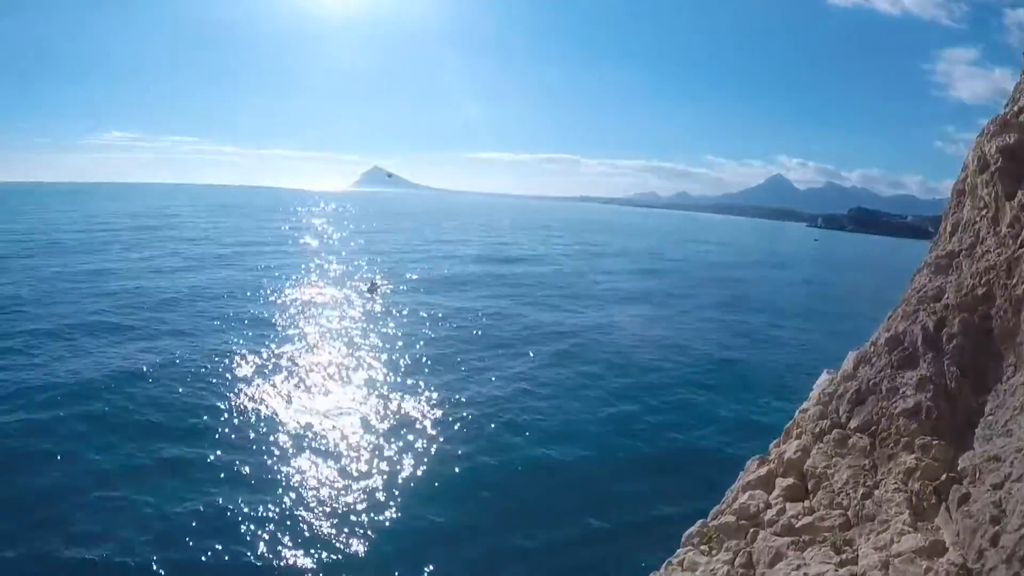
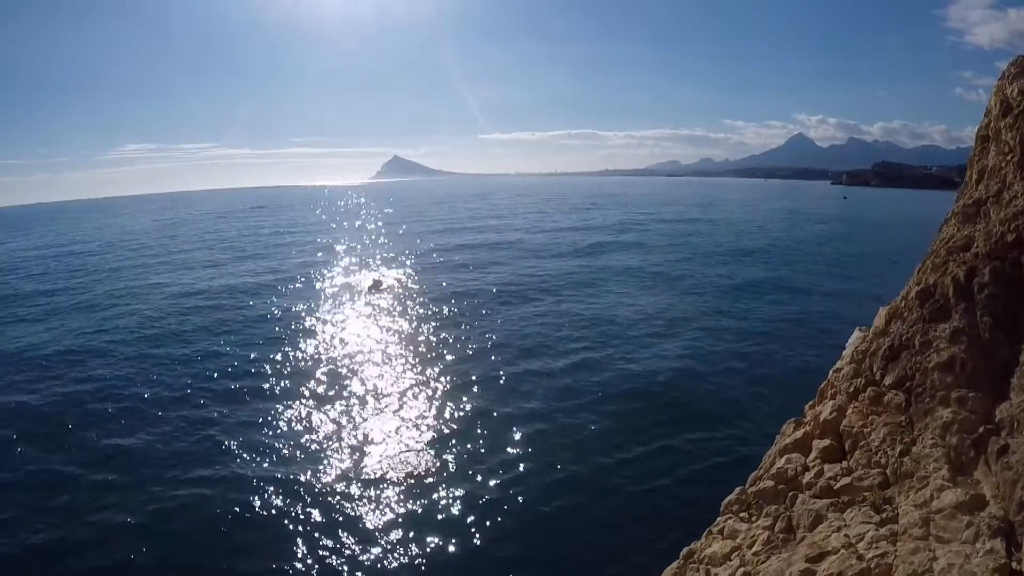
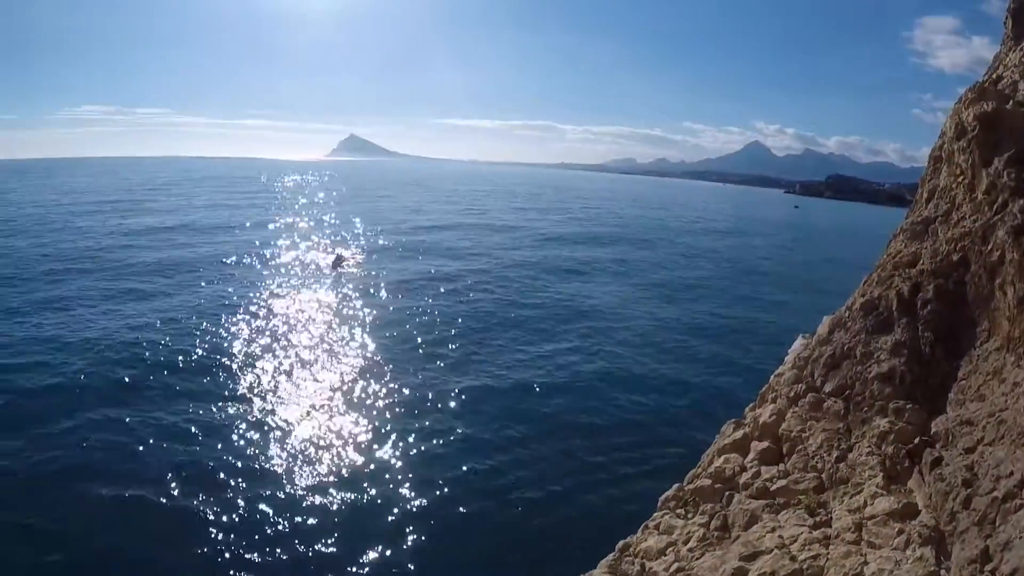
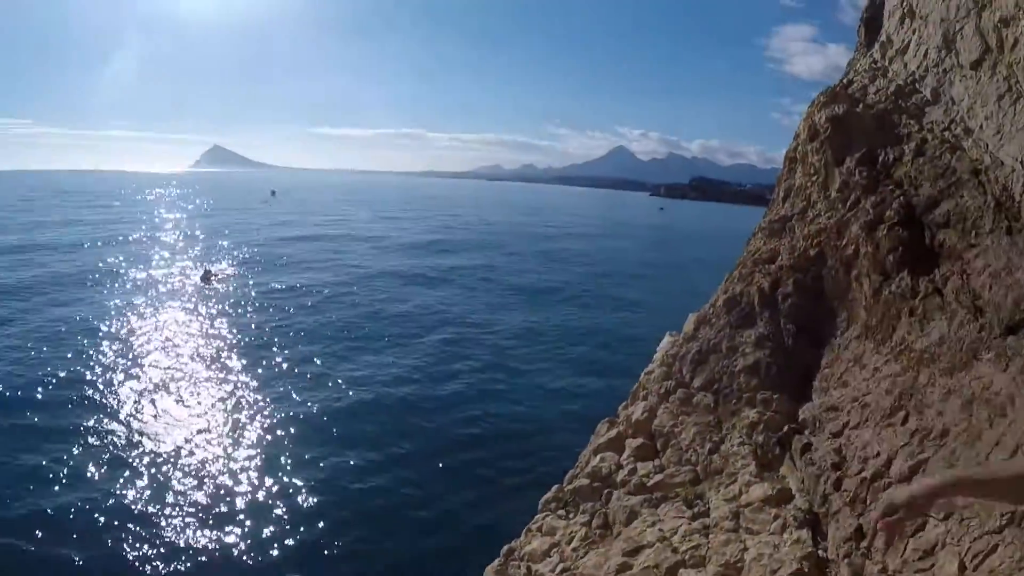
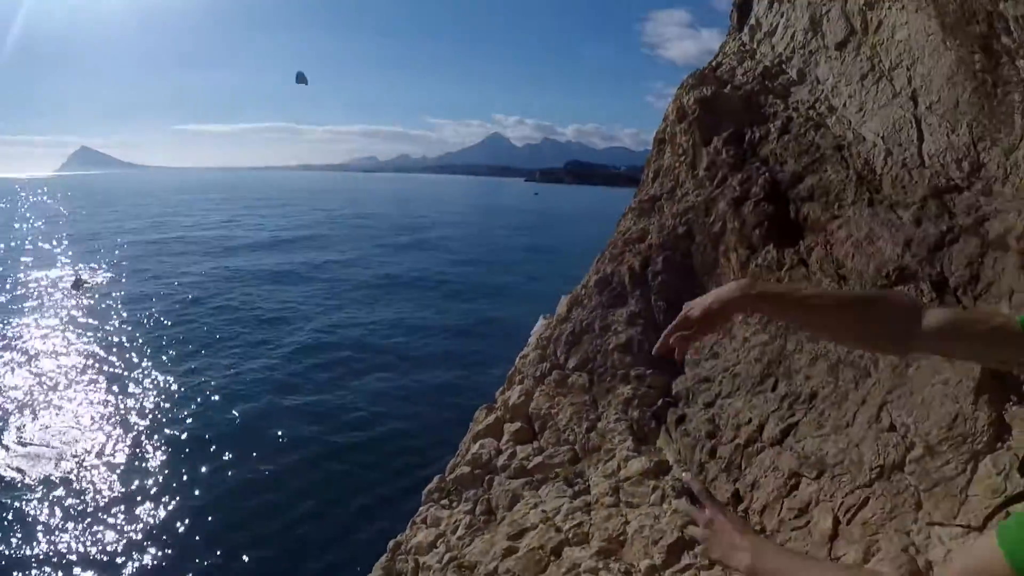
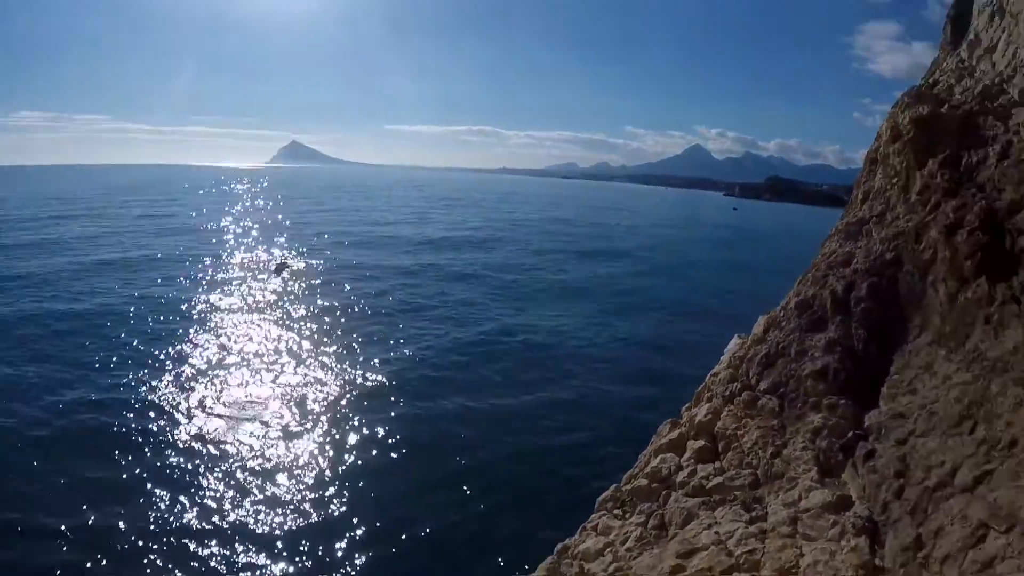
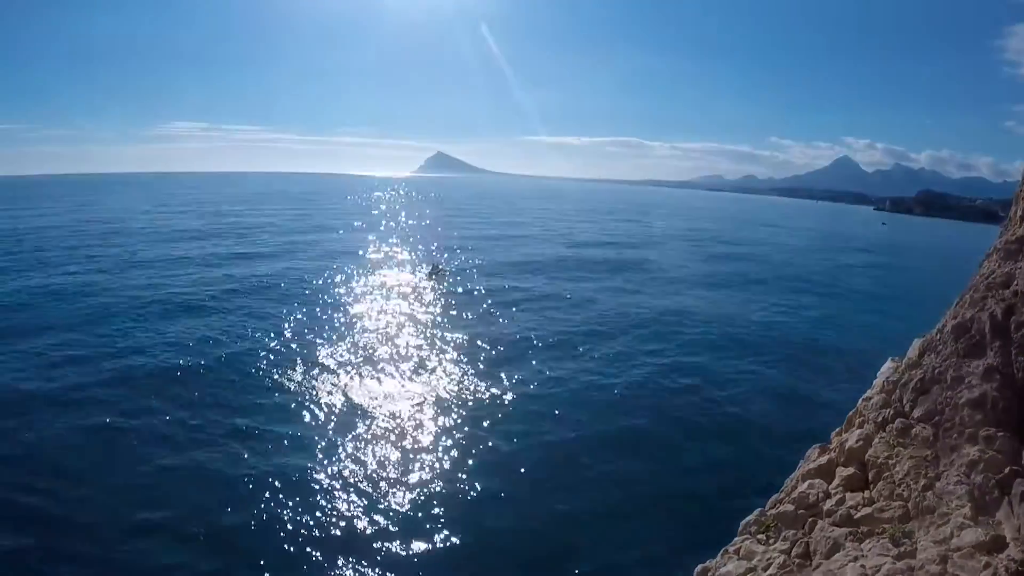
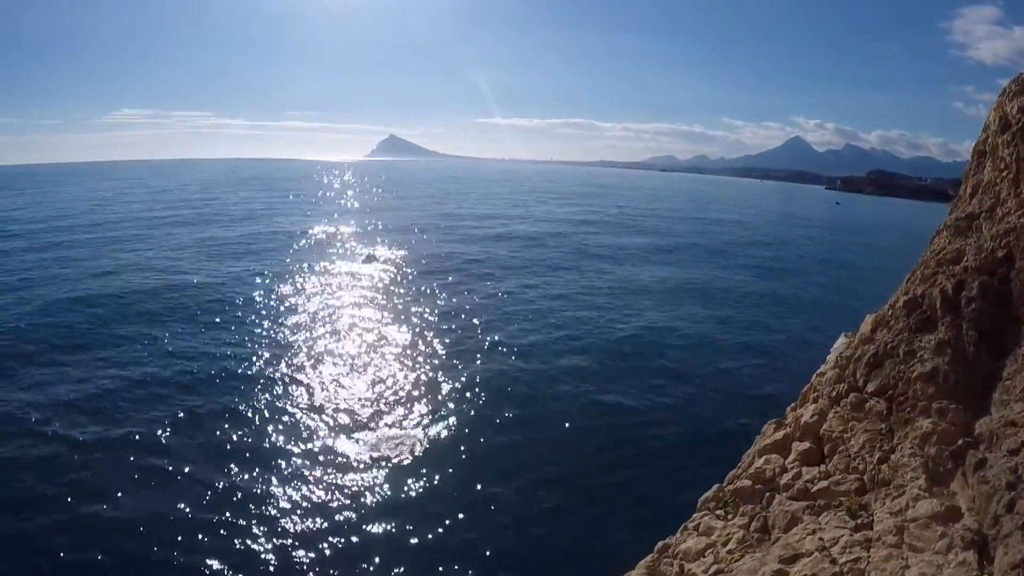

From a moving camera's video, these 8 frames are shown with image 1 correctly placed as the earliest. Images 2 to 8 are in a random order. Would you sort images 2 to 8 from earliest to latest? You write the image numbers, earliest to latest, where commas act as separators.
7, 6, 5, 4, 3, 8, 2
